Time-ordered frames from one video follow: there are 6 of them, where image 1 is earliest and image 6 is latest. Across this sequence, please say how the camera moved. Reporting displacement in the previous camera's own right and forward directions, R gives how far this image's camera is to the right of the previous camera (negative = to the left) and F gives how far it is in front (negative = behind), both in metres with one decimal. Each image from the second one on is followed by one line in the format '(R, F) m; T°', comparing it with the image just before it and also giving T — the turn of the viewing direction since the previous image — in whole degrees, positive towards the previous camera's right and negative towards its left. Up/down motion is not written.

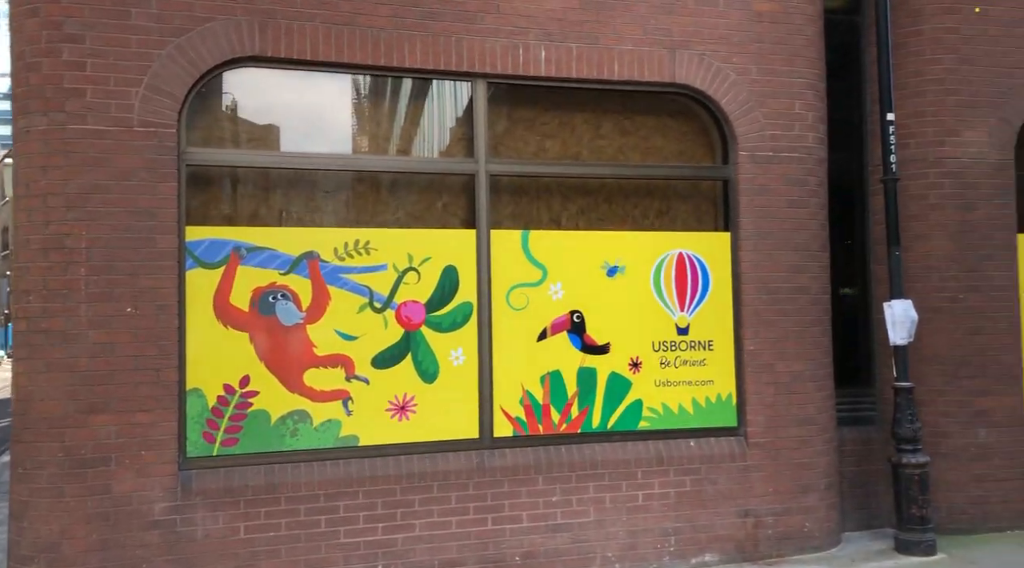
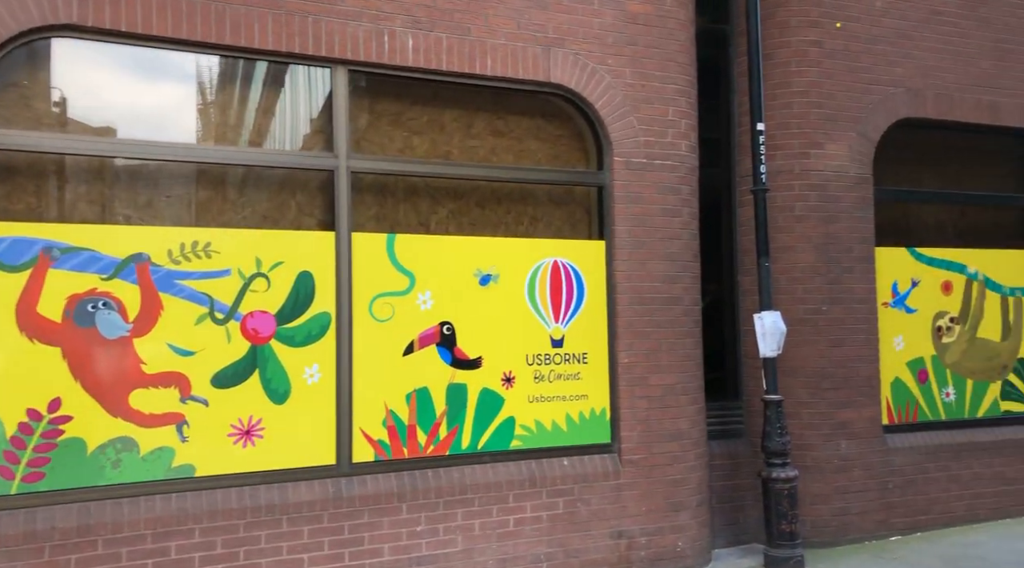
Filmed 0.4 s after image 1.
(0.0, +0.5) m; +10°
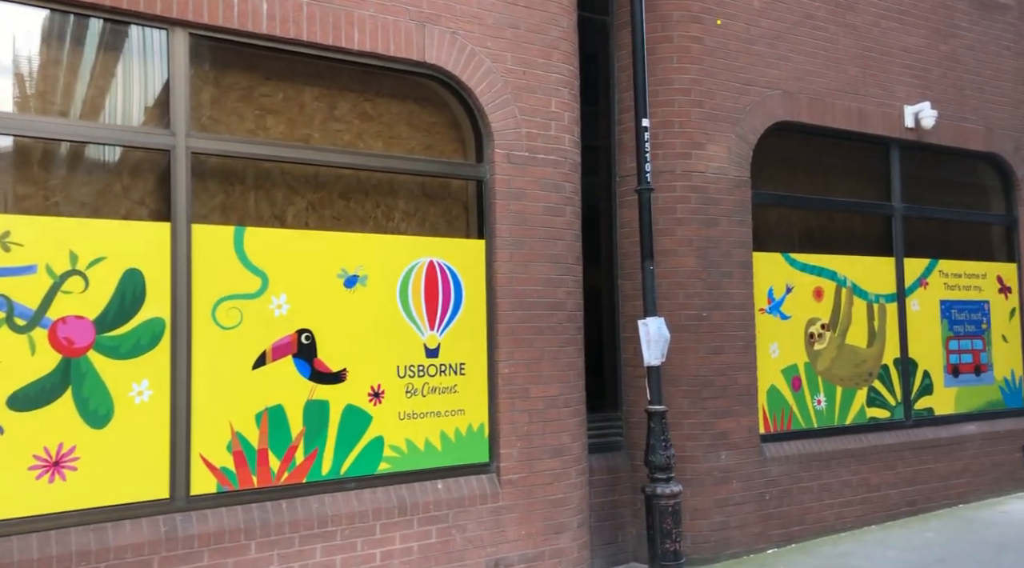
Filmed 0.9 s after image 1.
(-0.1, +0.6) m; +11°
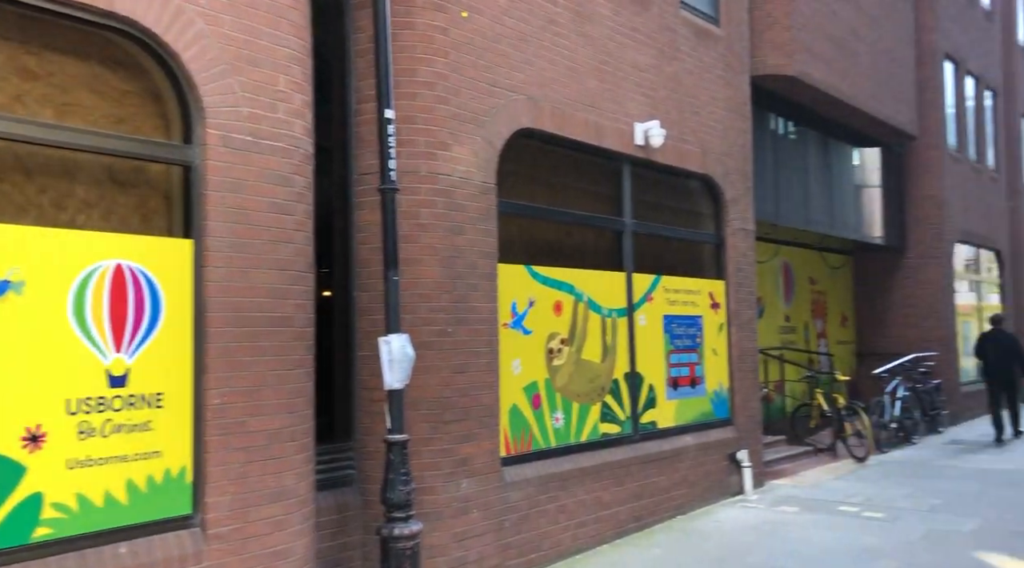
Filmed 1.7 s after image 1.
(0.0, +0.7) m; +21°
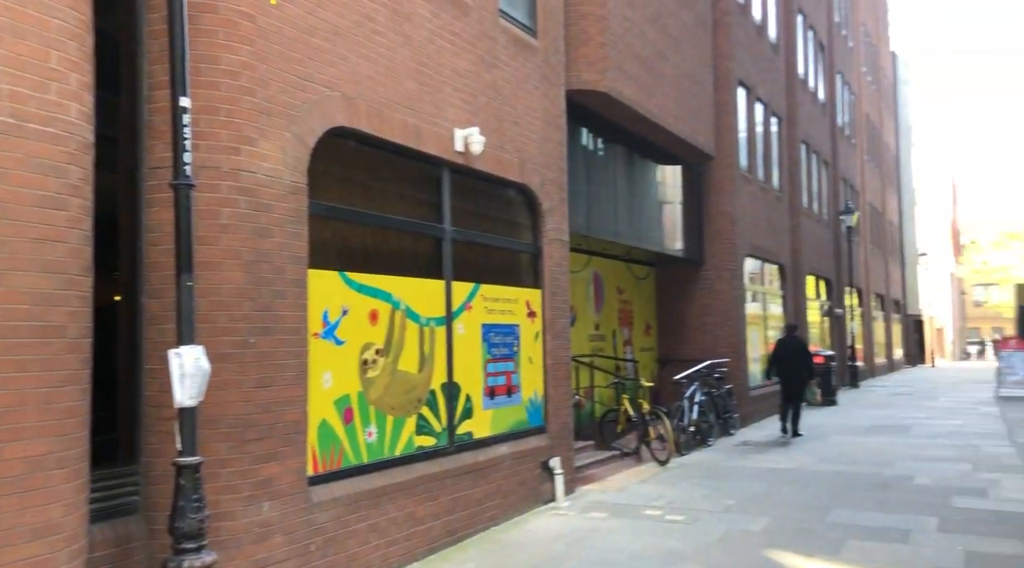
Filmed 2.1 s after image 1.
(+0.1, +0.2) m; +13°
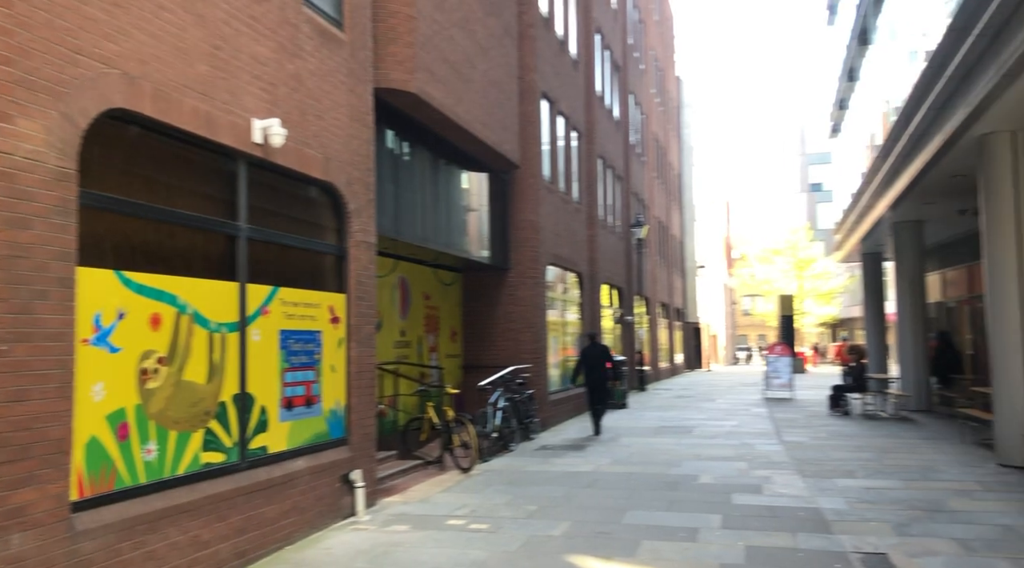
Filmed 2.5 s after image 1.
(0.0, +0.1) m; +15°
